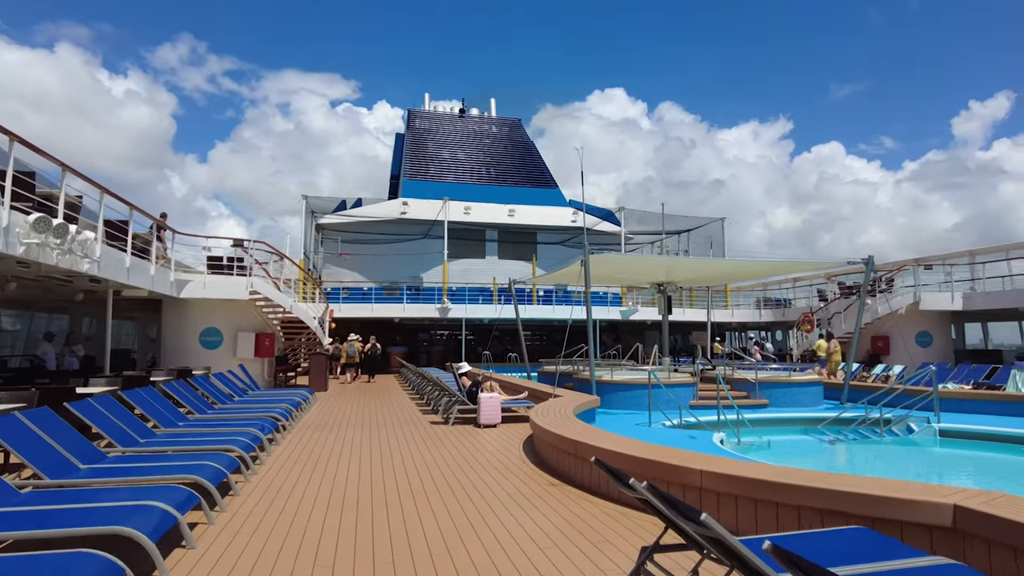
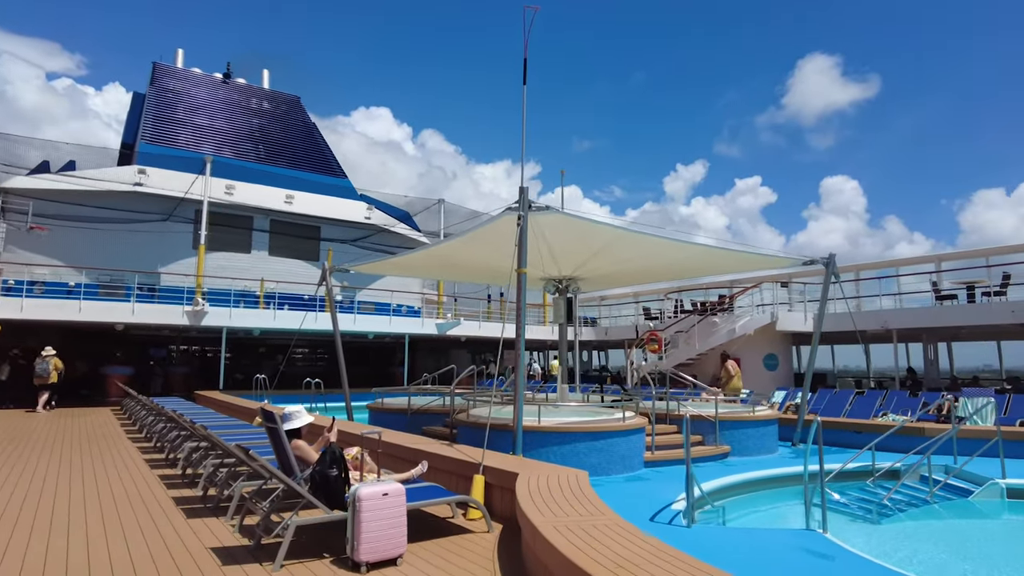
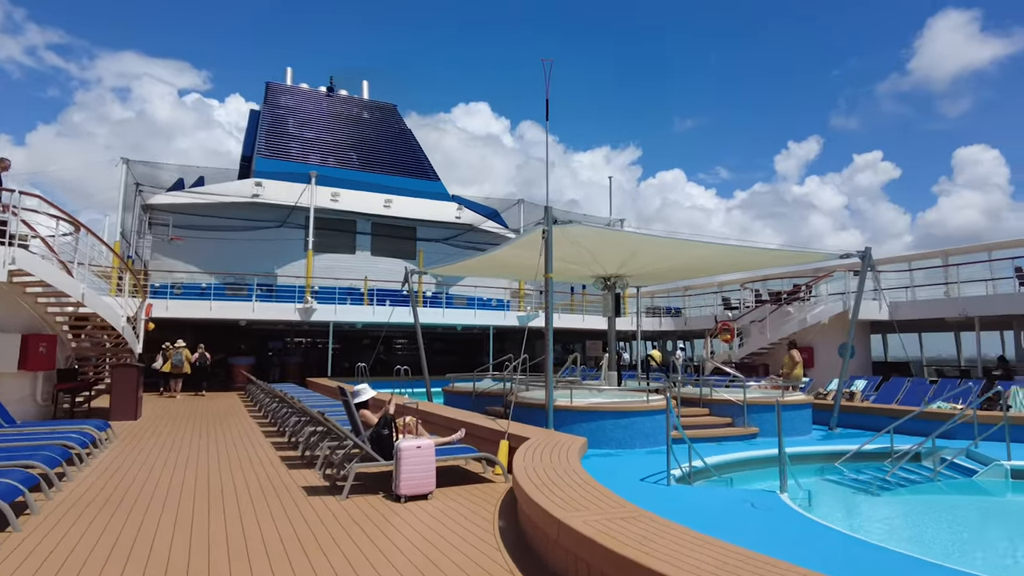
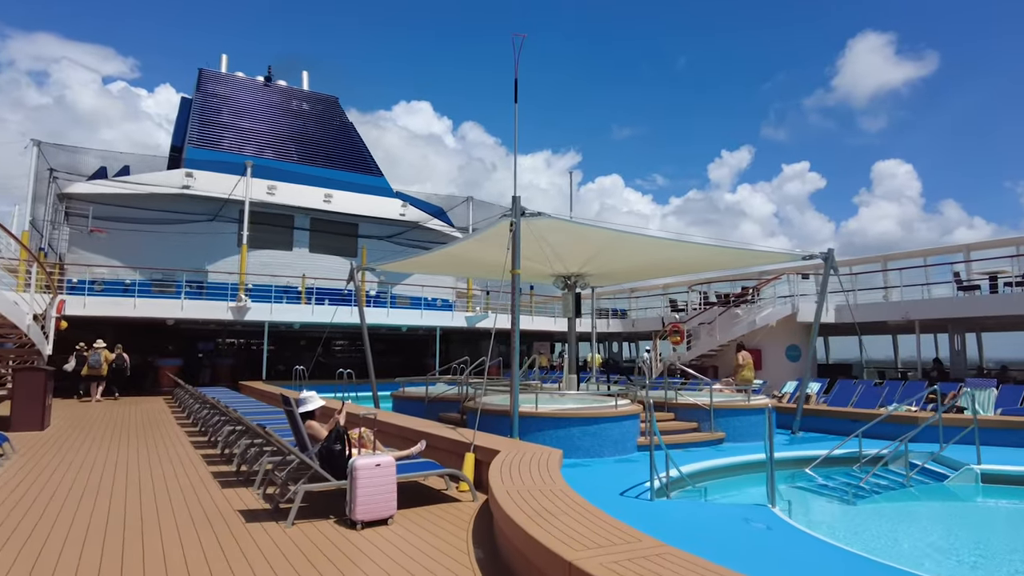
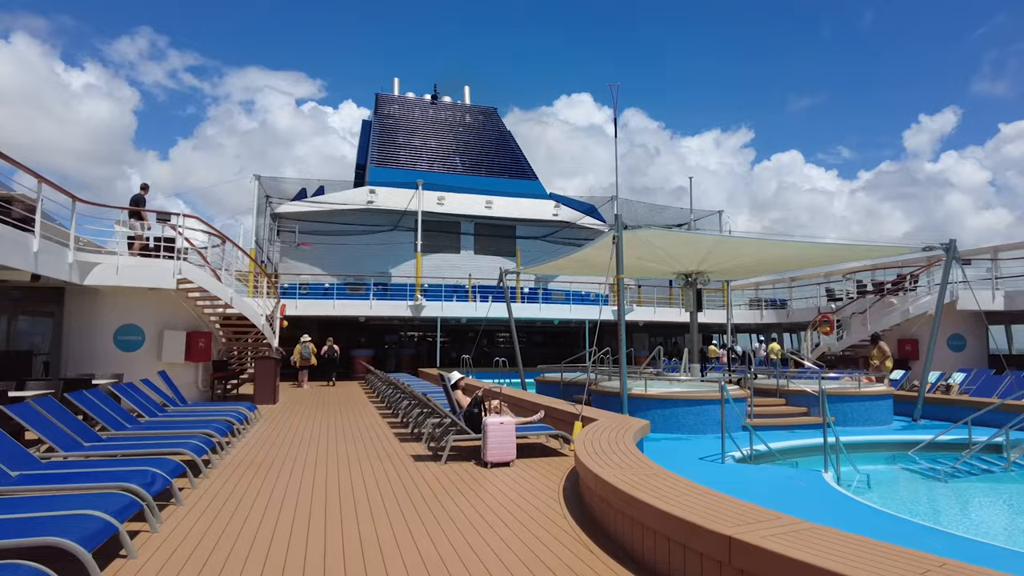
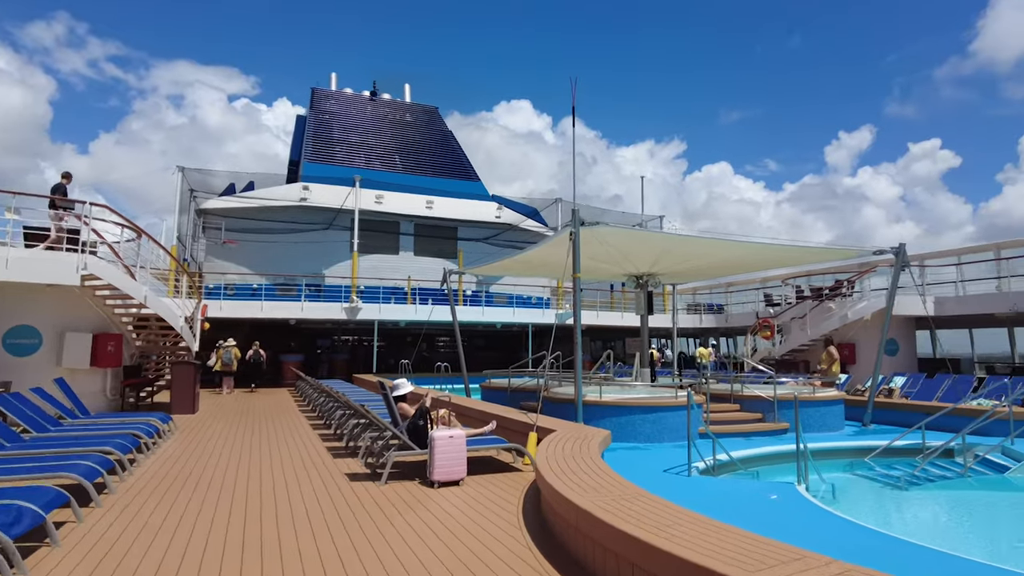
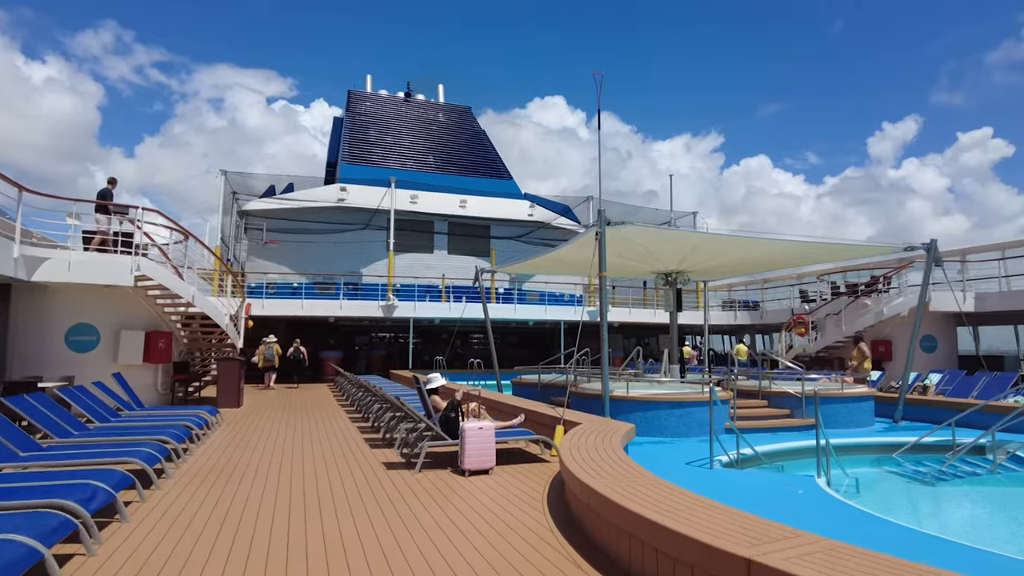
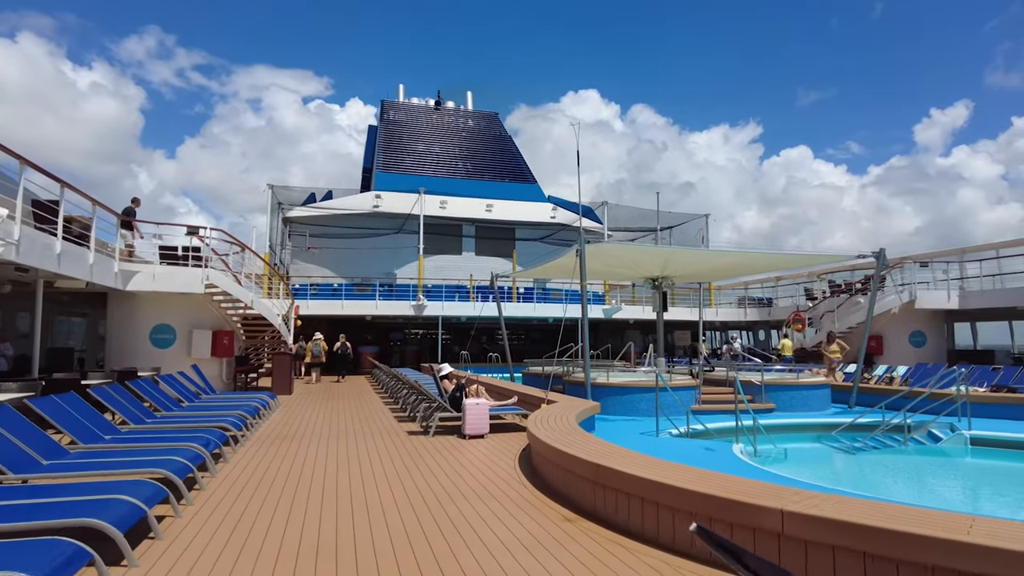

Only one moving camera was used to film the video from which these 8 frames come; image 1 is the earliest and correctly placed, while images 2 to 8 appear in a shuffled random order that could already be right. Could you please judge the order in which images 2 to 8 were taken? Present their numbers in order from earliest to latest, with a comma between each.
8, 5, 7, 6, 3, 4, 2
